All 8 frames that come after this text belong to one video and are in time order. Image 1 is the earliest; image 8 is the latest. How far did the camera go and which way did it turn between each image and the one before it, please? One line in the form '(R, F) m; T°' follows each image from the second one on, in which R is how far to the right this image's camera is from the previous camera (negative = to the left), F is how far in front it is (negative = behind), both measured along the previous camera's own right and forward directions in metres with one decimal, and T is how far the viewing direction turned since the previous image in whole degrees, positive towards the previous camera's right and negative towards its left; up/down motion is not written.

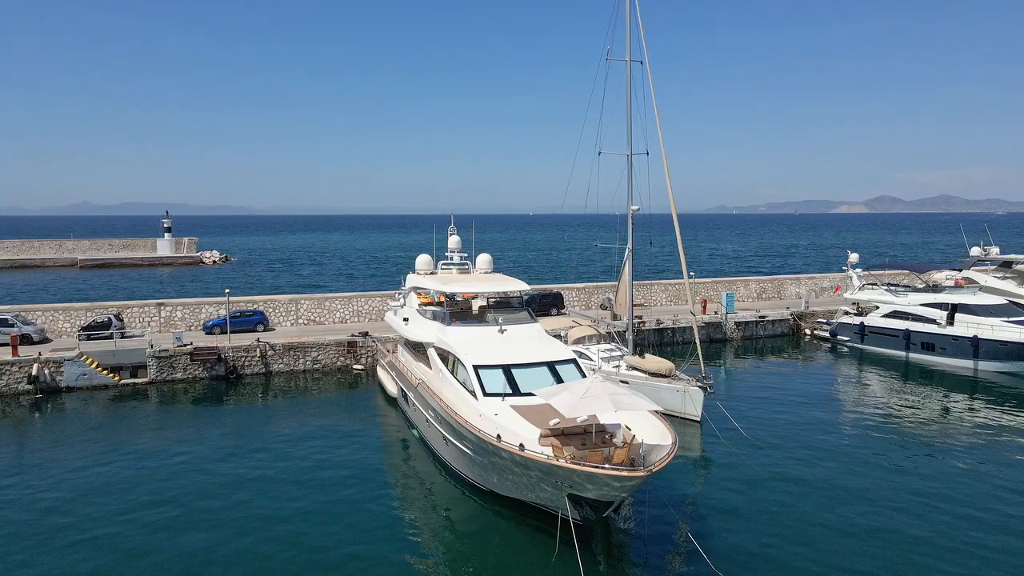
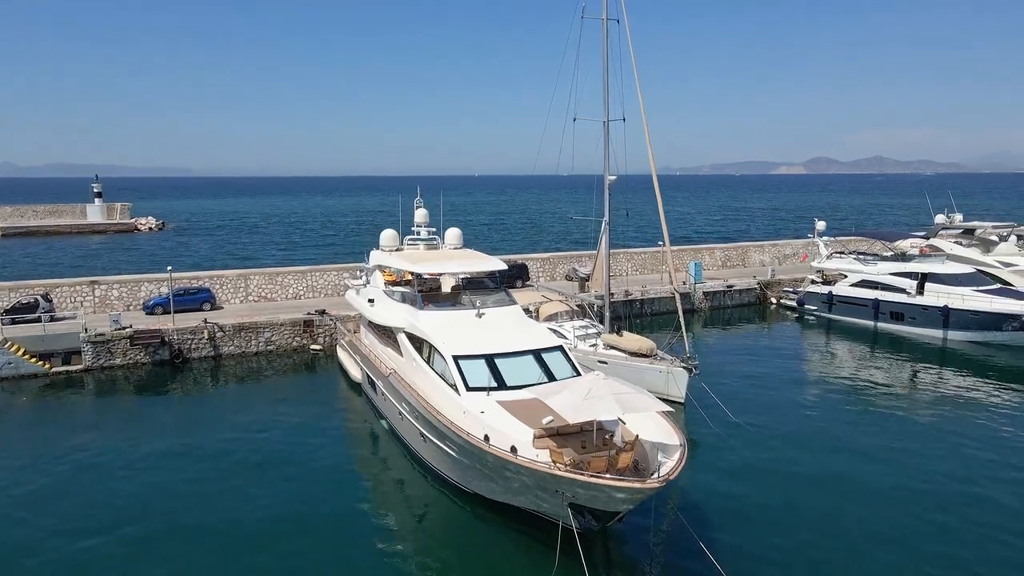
(-0.5, +1.1) m; +4°
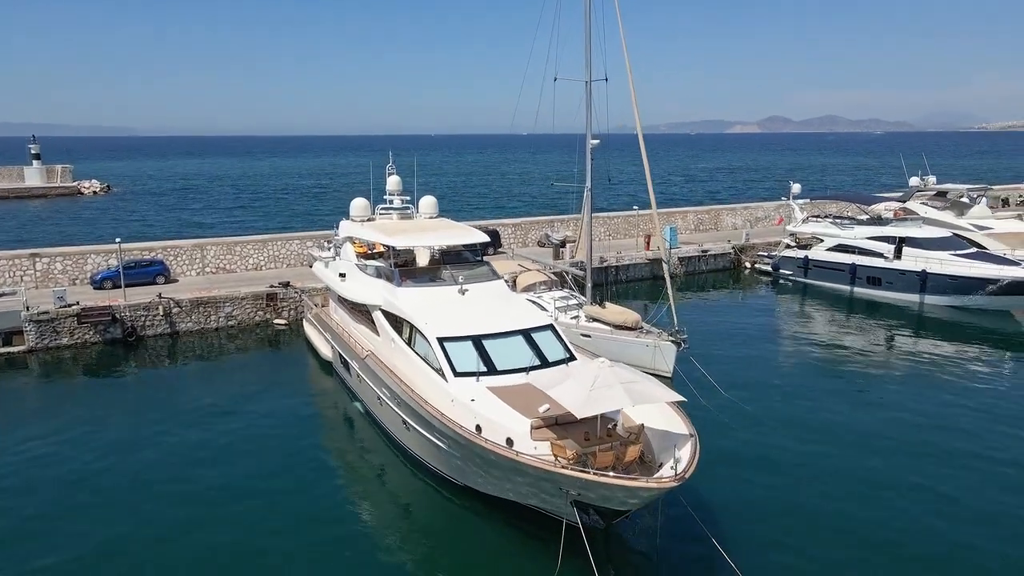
(-0.4, +0.8) m; +3°
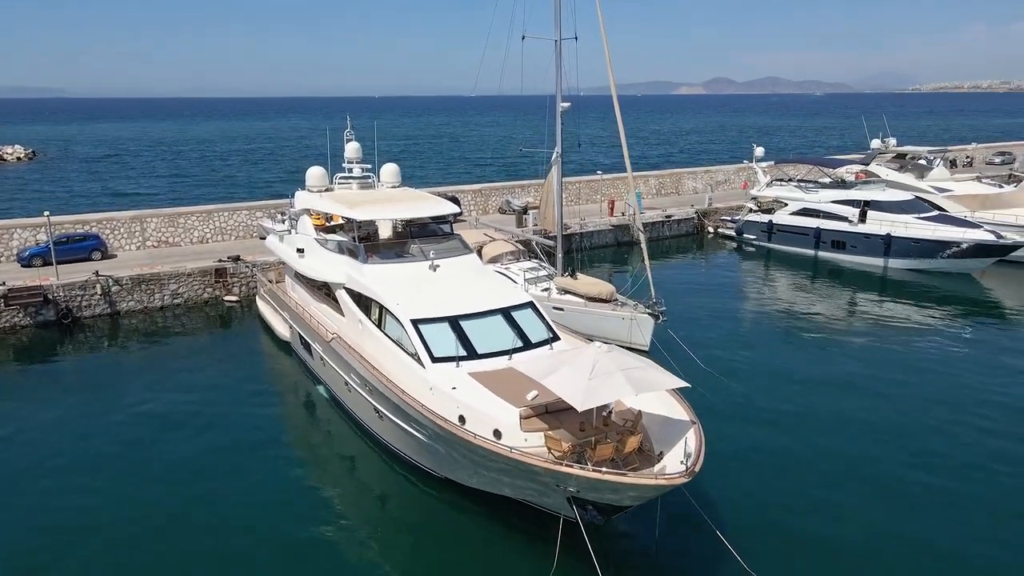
(-0.4, +0.7) m; +4°
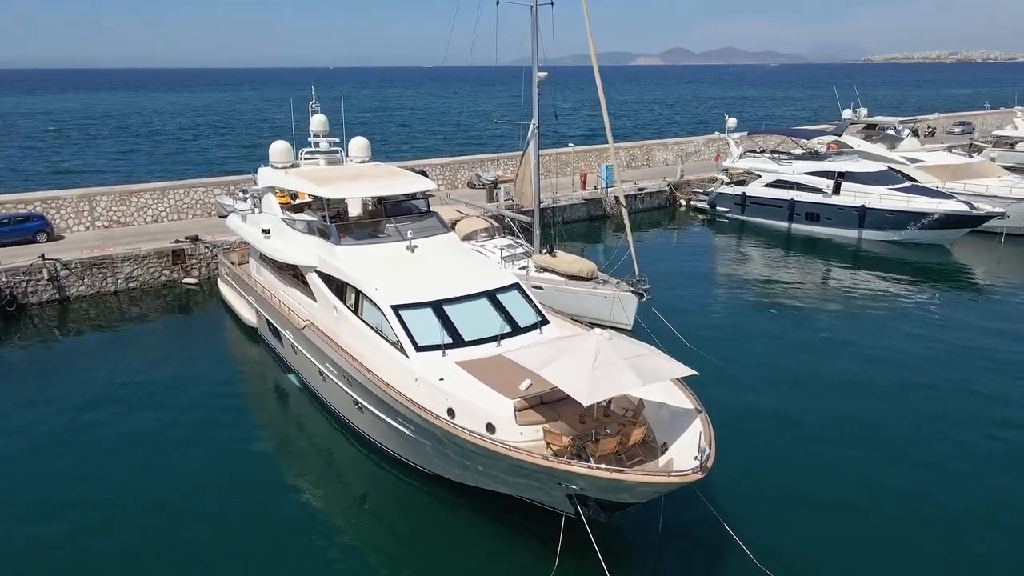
(-0.3, +0.6) m; +3°
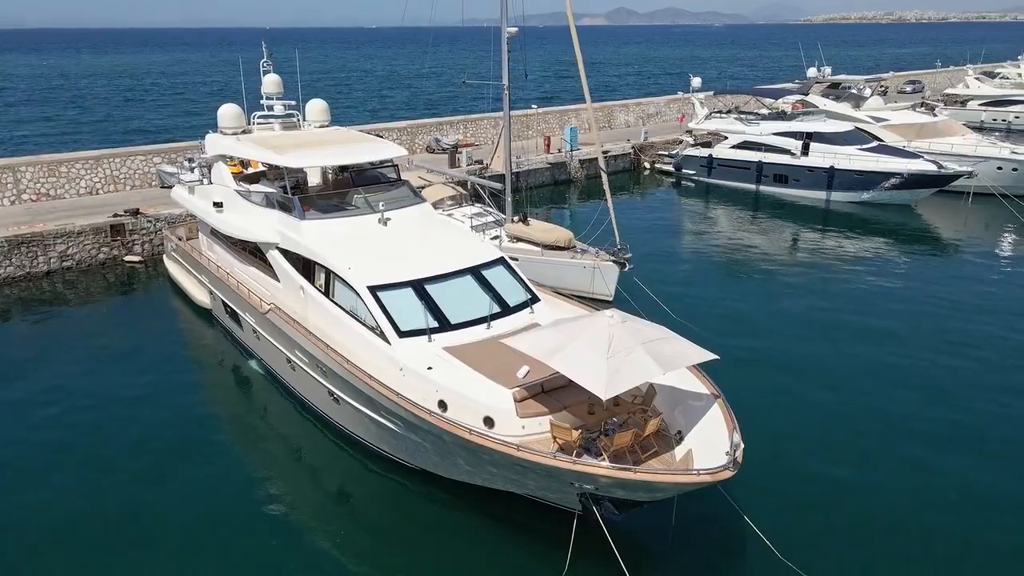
(-0.4, +0.8) m; +4°
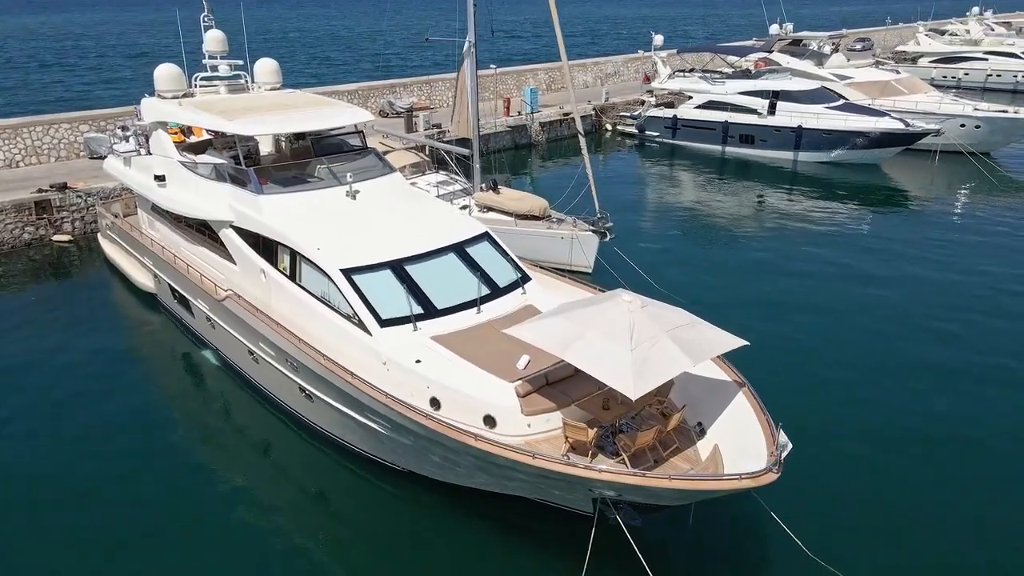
(-0.4, +0.8) m; +4°
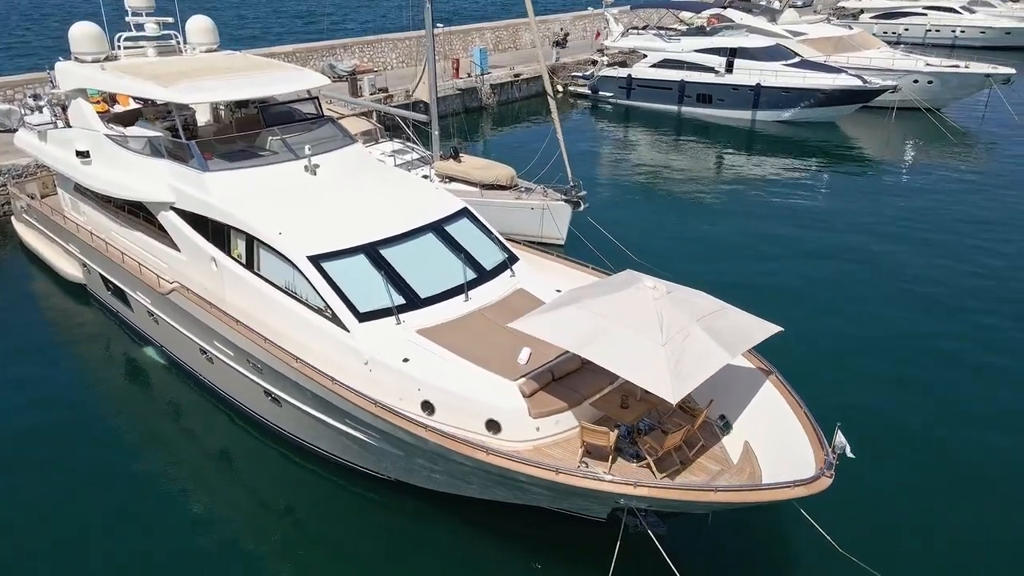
(-0.4, +0.7) m; +5°
